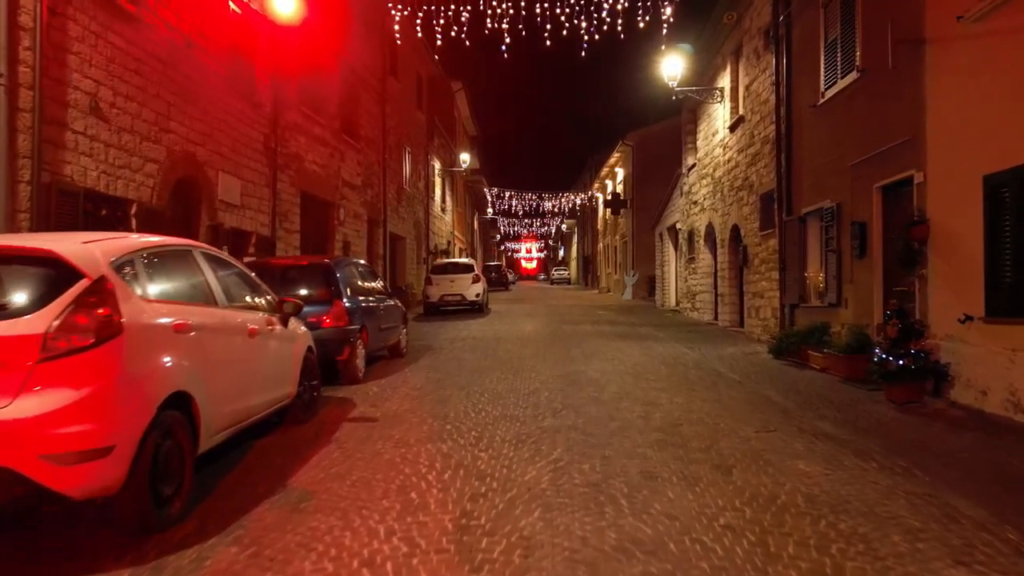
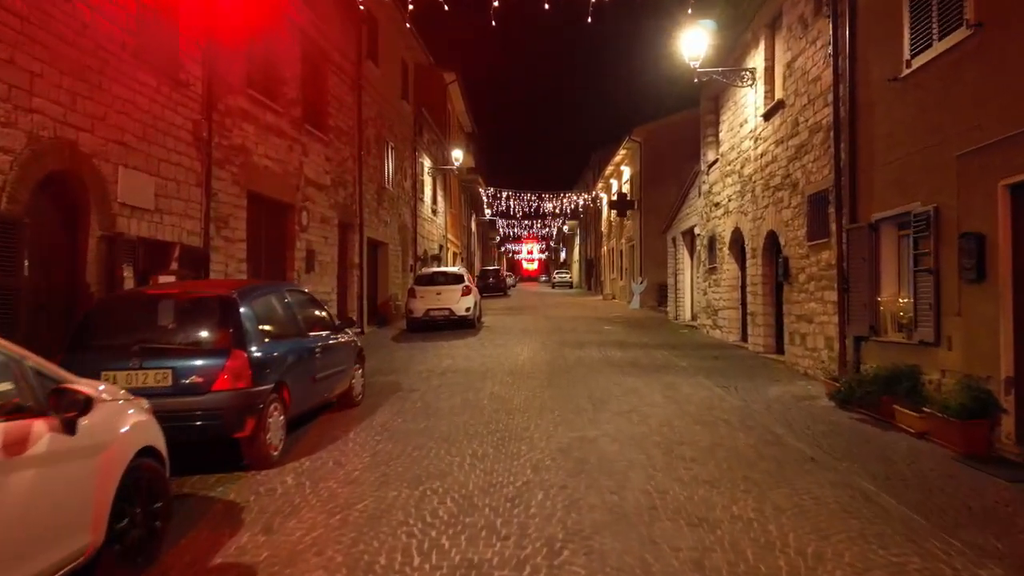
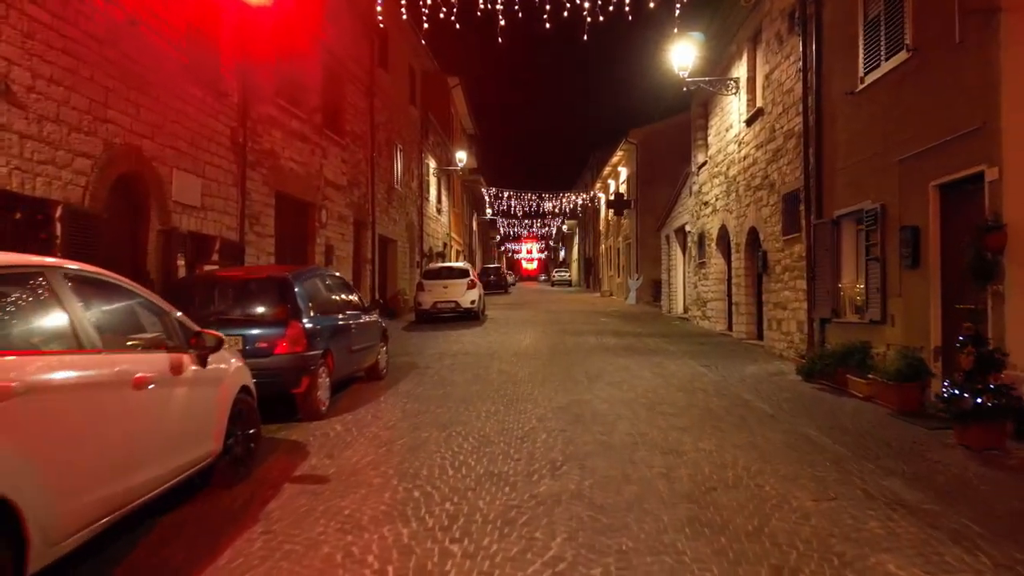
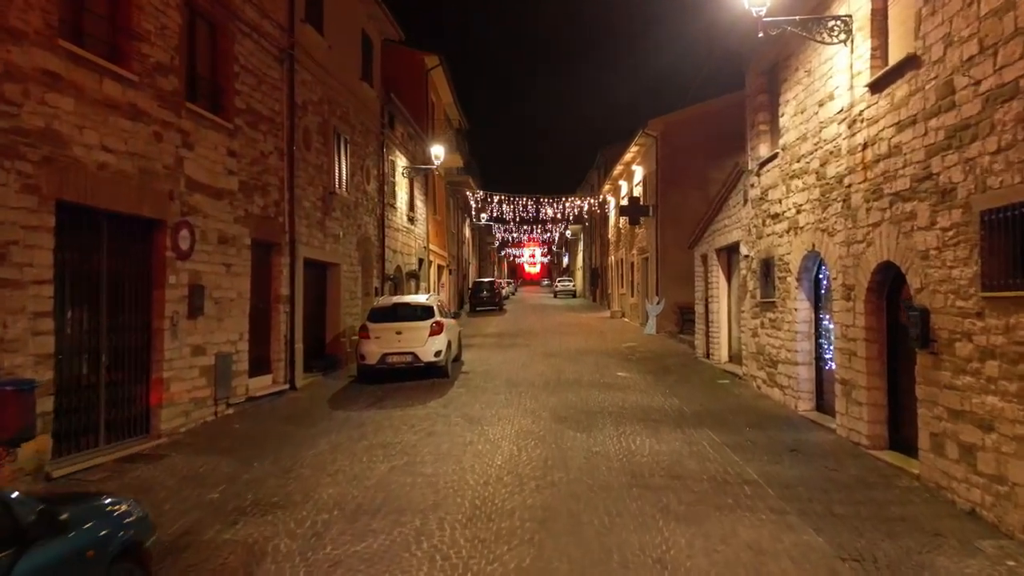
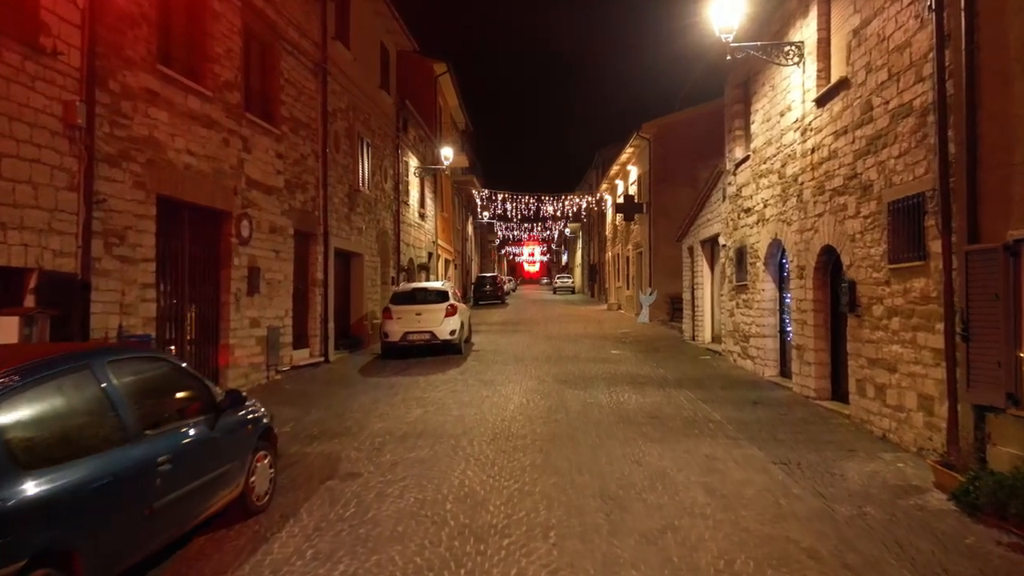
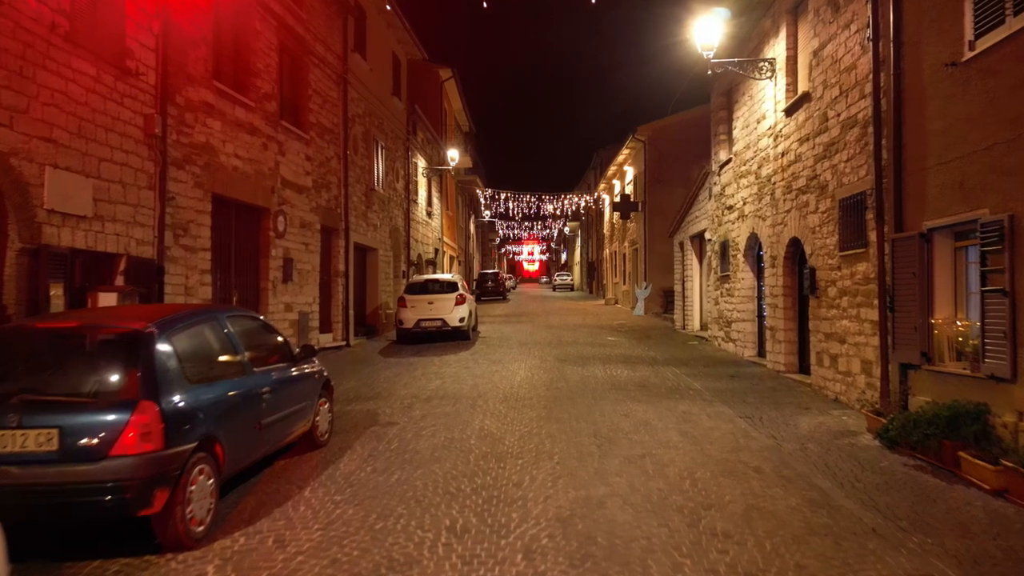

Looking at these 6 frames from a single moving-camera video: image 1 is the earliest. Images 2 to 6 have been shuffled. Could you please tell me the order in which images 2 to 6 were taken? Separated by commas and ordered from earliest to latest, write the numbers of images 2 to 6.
3, 2, 6, 5, 4
